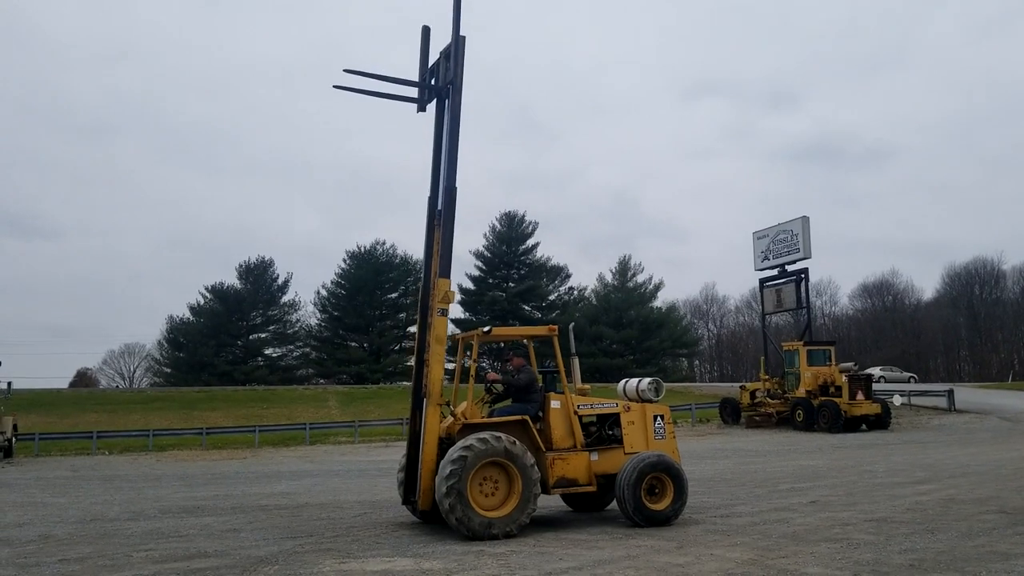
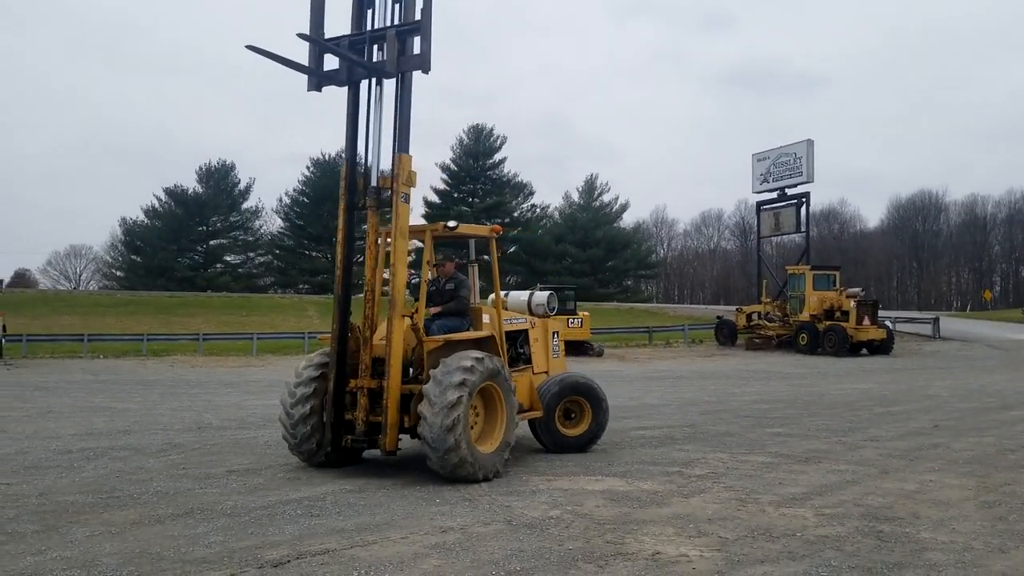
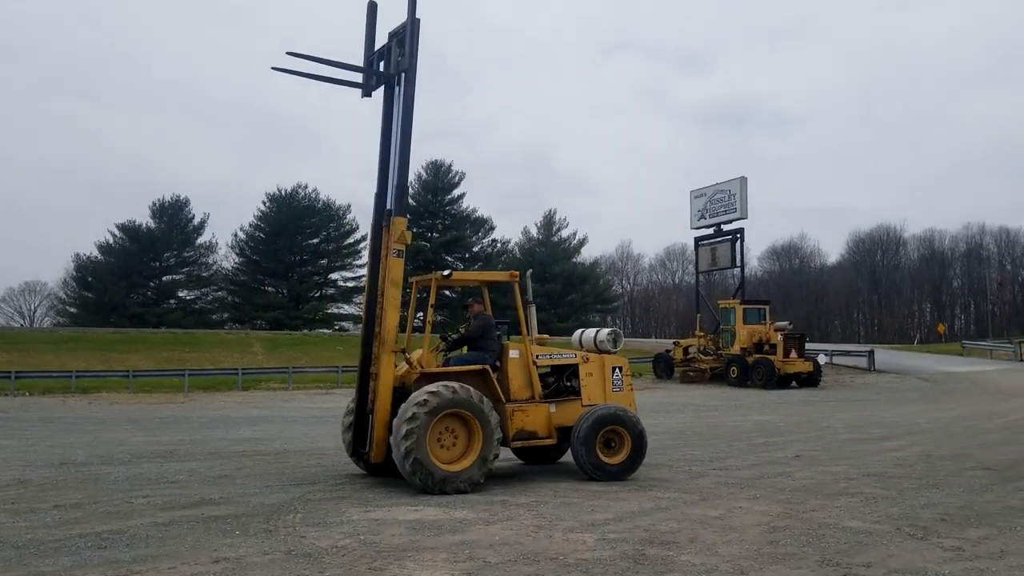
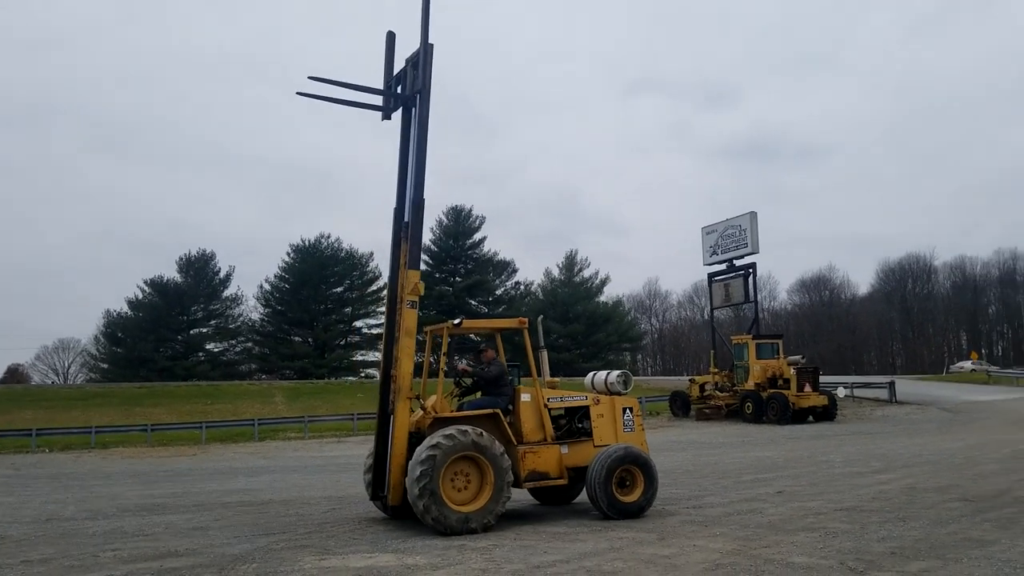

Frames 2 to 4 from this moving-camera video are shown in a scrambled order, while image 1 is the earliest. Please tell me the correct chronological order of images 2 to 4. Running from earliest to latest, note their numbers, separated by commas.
4, 3, 2
